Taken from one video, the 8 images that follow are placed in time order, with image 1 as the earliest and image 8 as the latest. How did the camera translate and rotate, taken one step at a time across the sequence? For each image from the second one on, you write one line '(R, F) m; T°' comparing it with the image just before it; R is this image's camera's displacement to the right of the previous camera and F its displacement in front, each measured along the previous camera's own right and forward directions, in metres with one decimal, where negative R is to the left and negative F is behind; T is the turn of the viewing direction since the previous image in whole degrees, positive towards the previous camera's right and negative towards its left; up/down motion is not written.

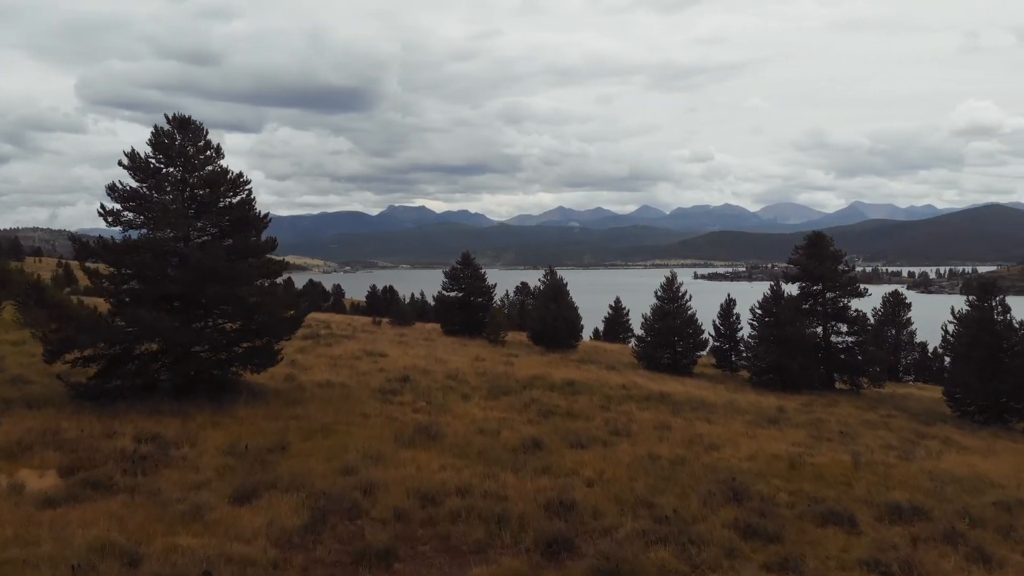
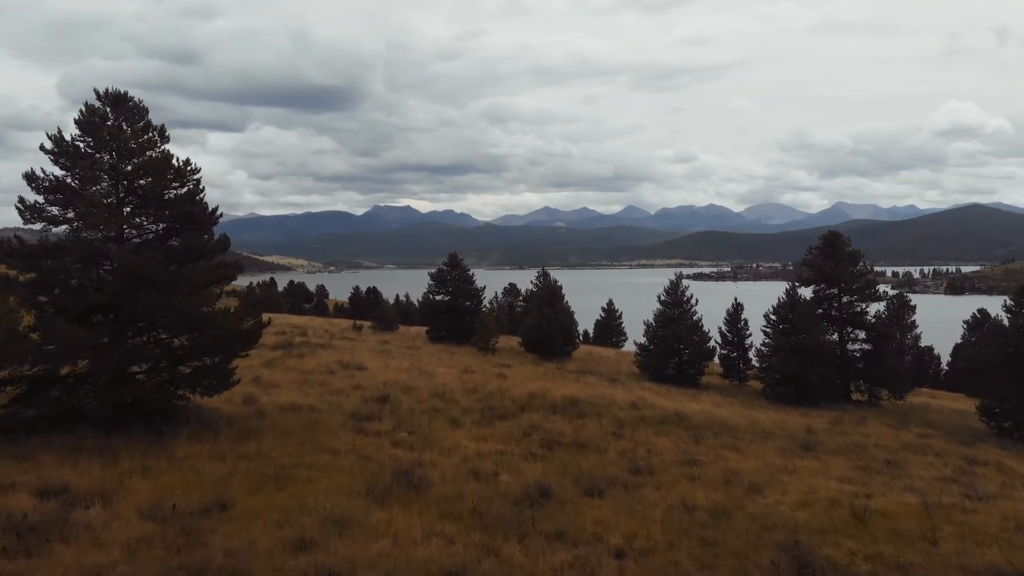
(-0.2, +2.9) m; +1°
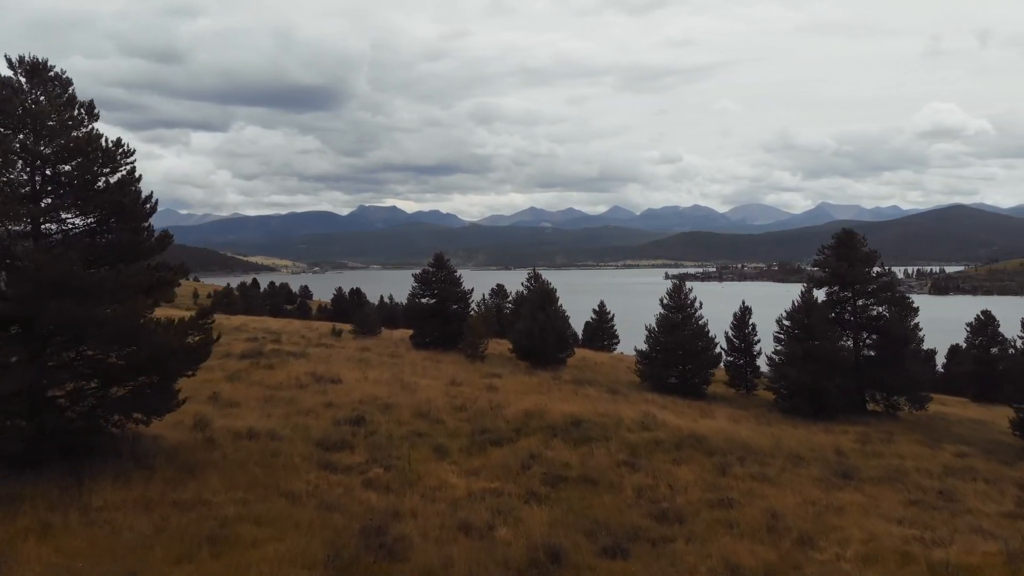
(-0.2, +2.5) m; +1°
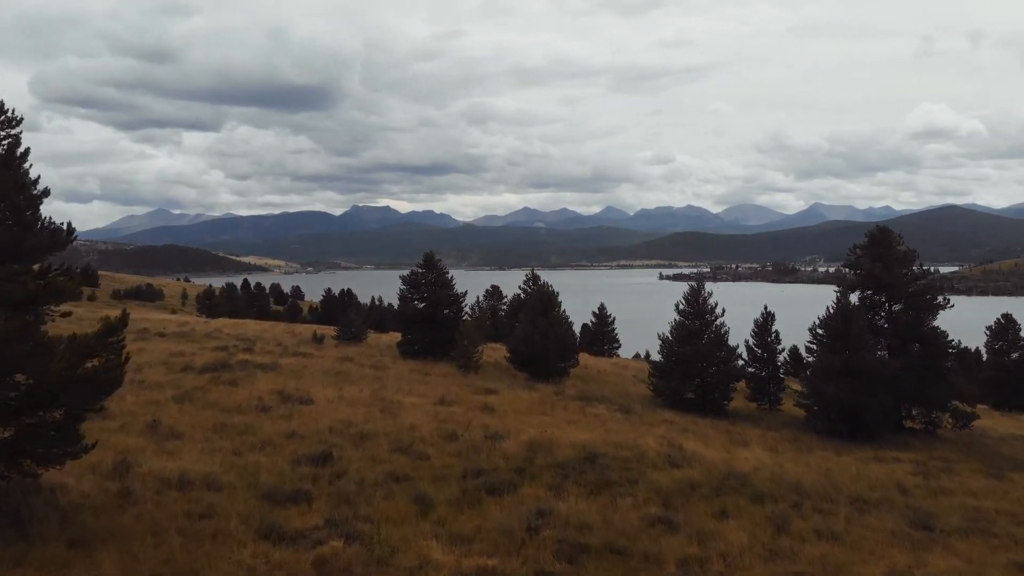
(-0.1, +3.2) m; 0°
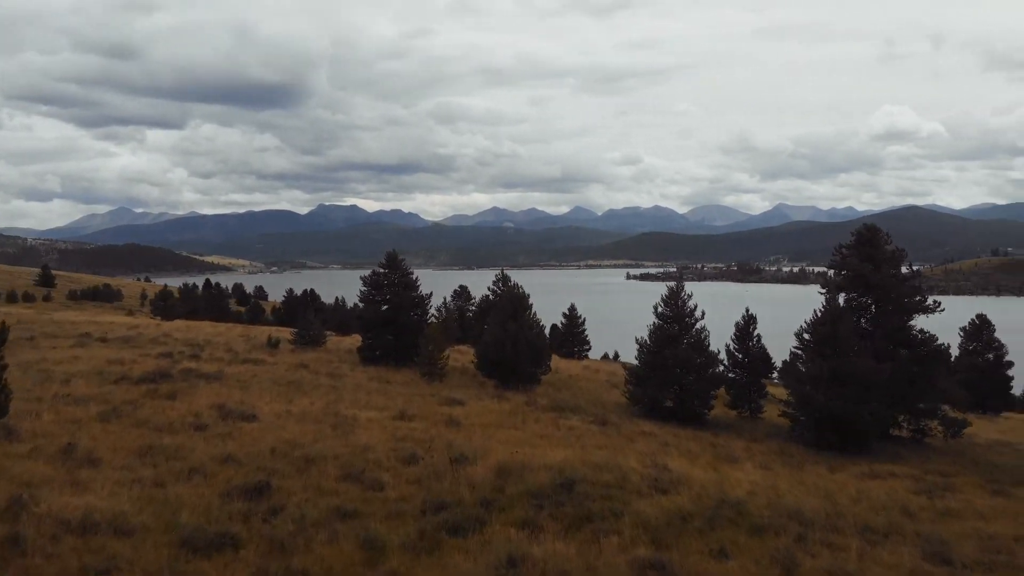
(0.0, +1.8) m; +2°
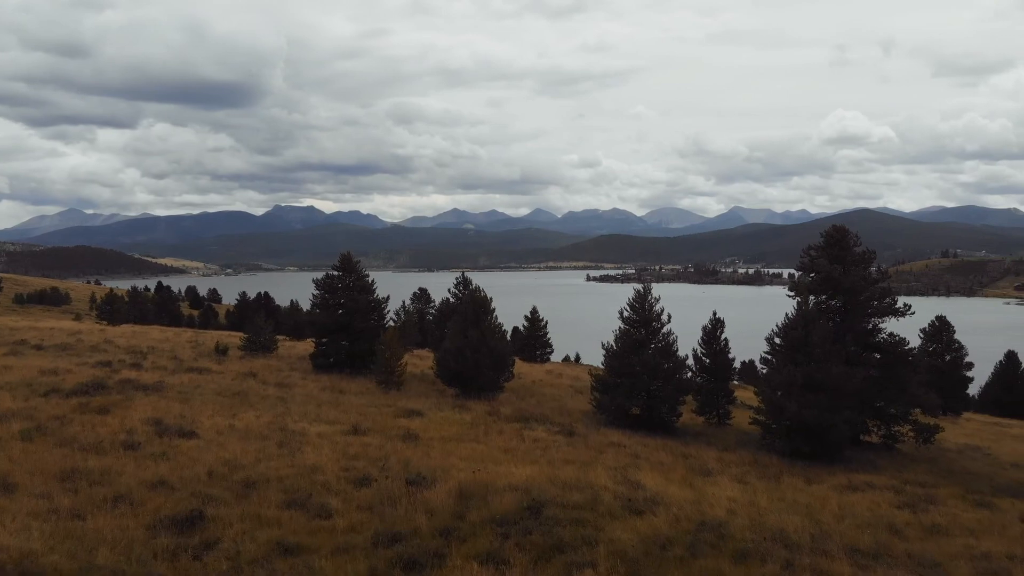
(0.0, +1.1) m; +3°
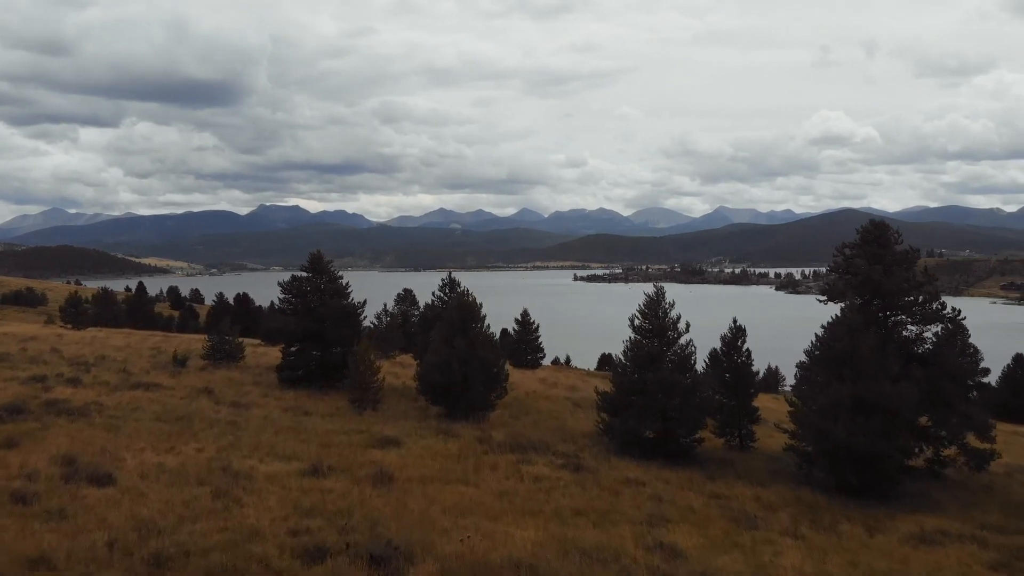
(-0.2, +3.3) m; +1°
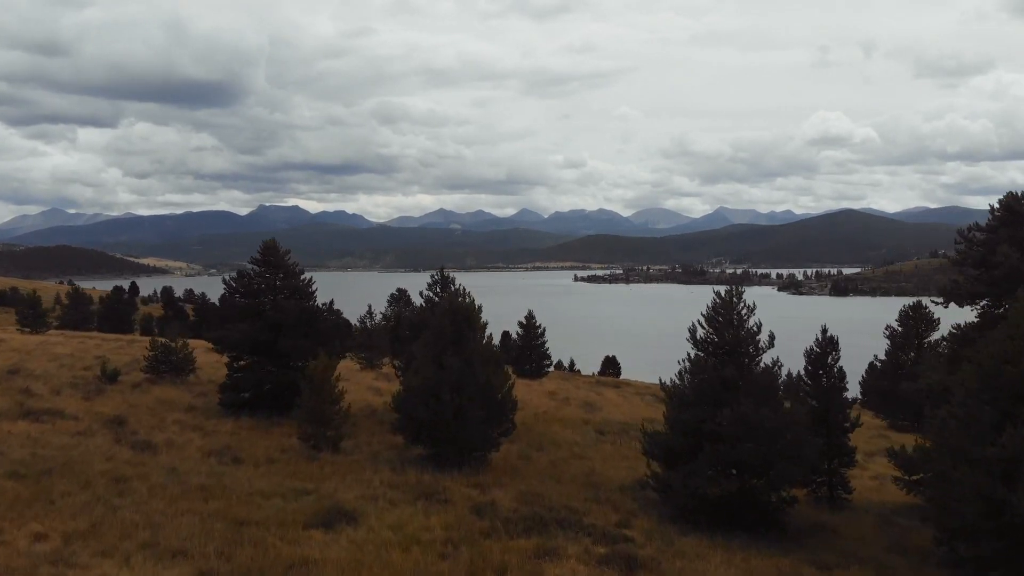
(-0.2, +5.8) m; 0°
